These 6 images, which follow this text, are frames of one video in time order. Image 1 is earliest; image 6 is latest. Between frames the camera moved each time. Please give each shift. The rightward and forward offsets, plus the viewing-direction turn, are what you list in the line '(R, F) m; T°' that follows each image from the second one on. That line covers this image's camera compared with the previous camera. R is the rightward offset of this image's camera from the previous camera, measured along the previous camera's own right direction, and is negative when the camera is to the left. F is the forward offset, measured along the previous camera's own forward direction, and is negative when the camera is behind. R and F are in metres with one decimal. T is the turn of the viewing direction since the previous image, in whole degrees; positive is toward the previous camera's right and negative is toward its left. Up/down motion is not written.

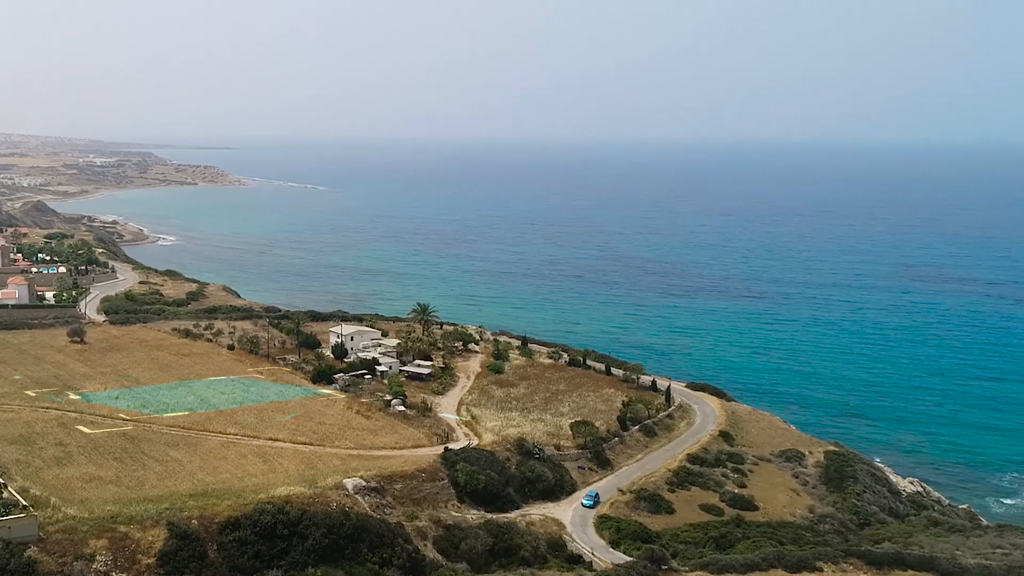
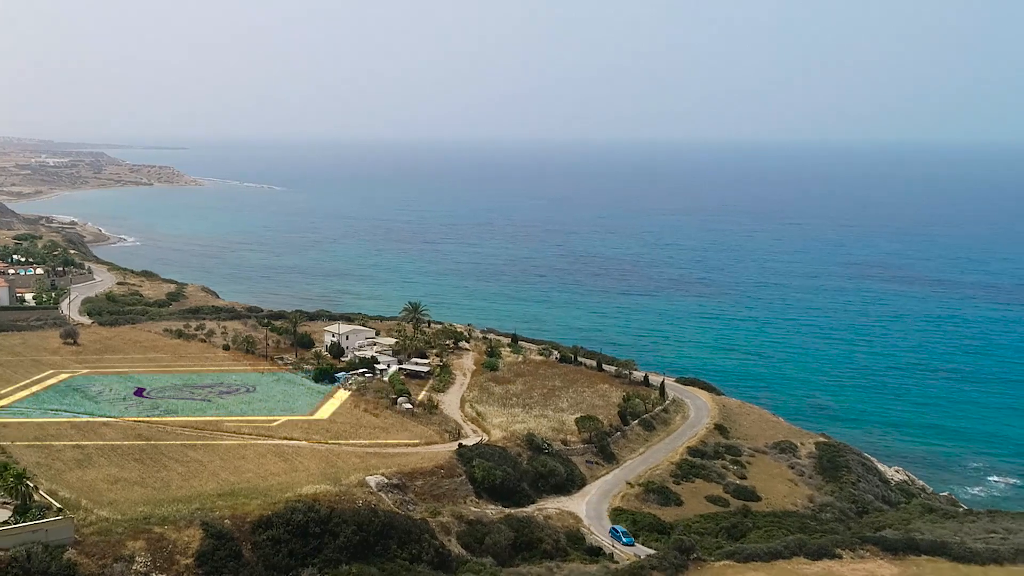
(-2.4, +0.1) m; +3°
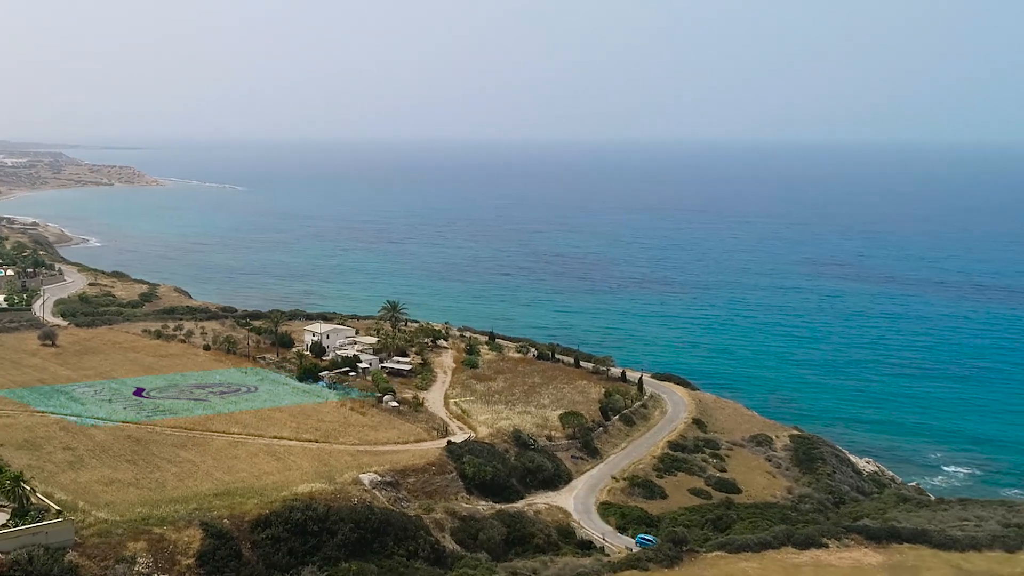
(-1.0, -0.3) m; +2°
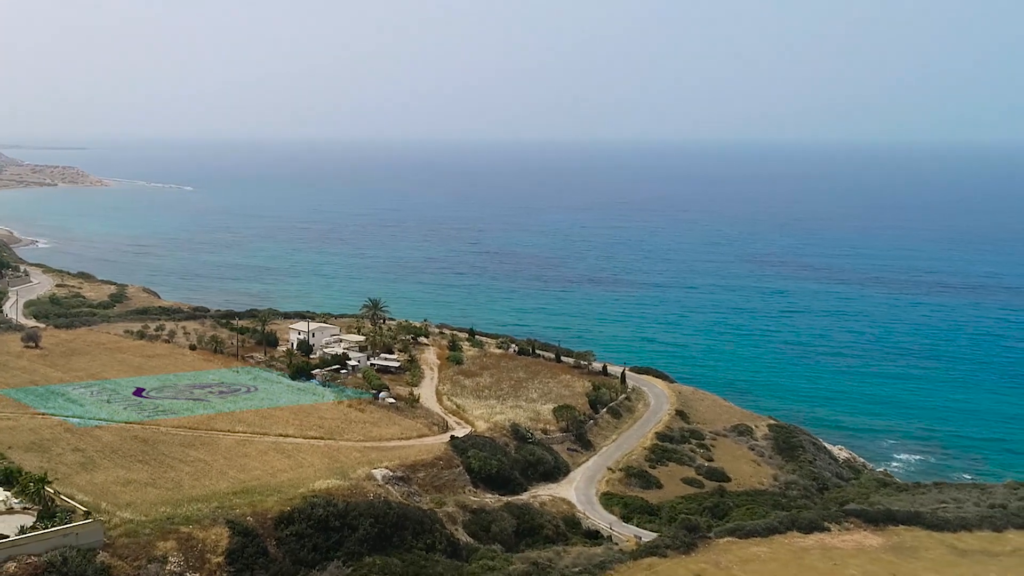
(-2.2, -0.1) m; +3°
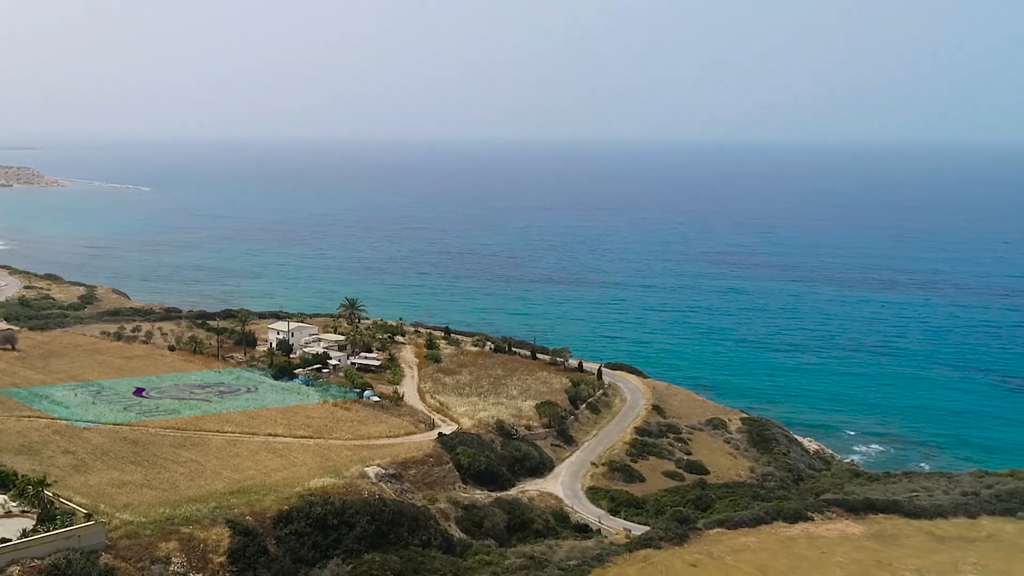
(-1.1, -0.3) m; +3°
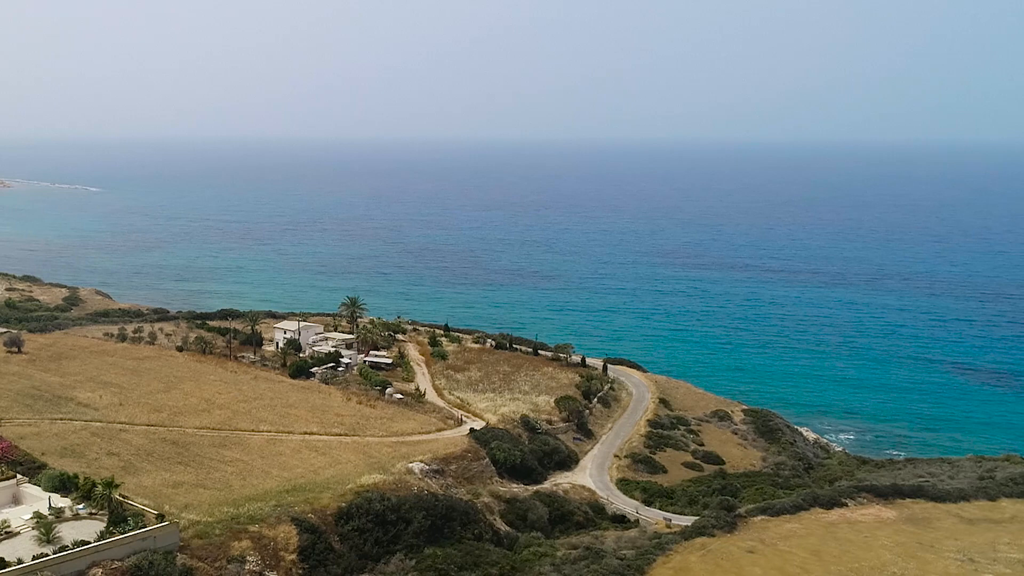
(-3.2, +0.4) m; +3°
